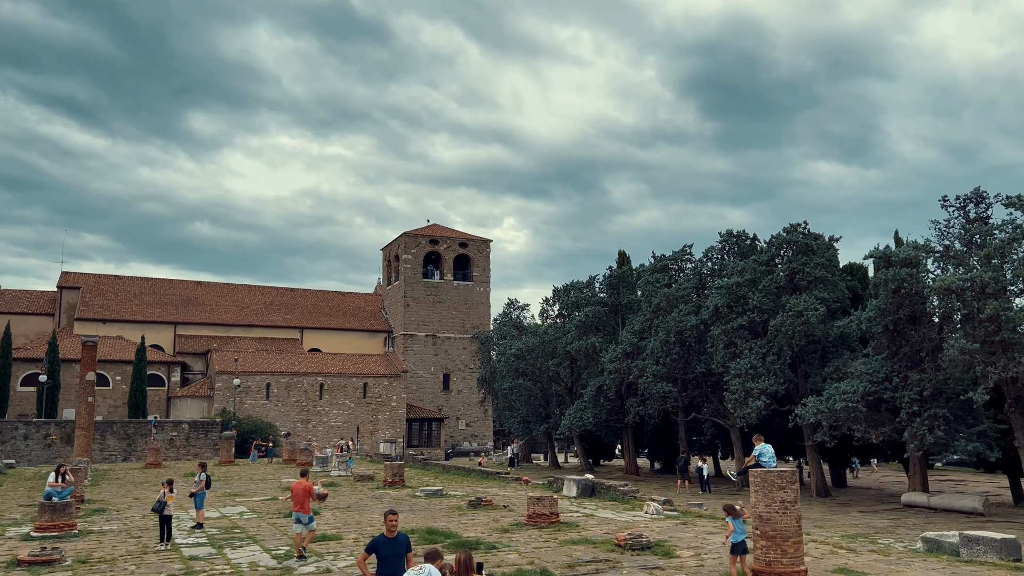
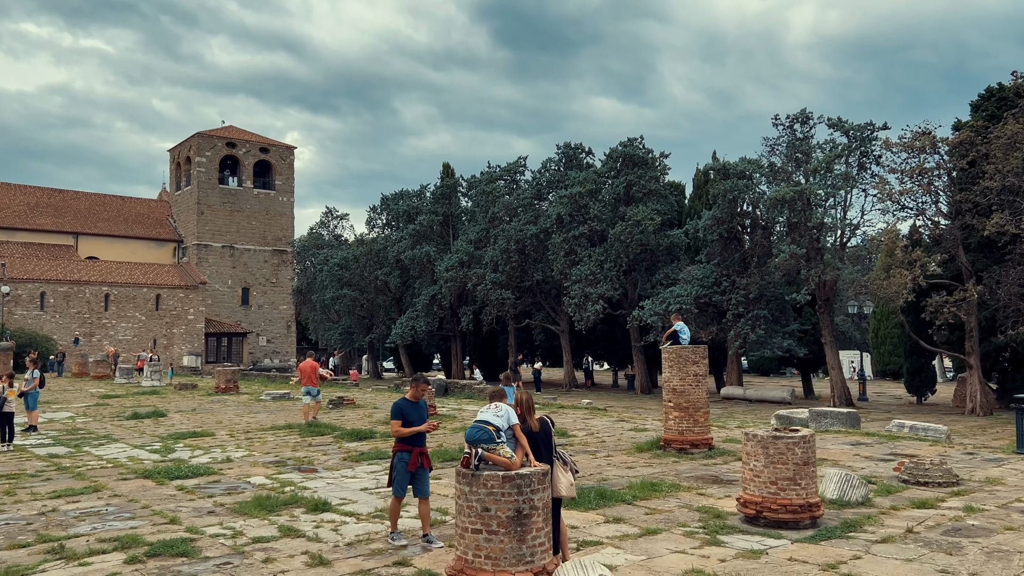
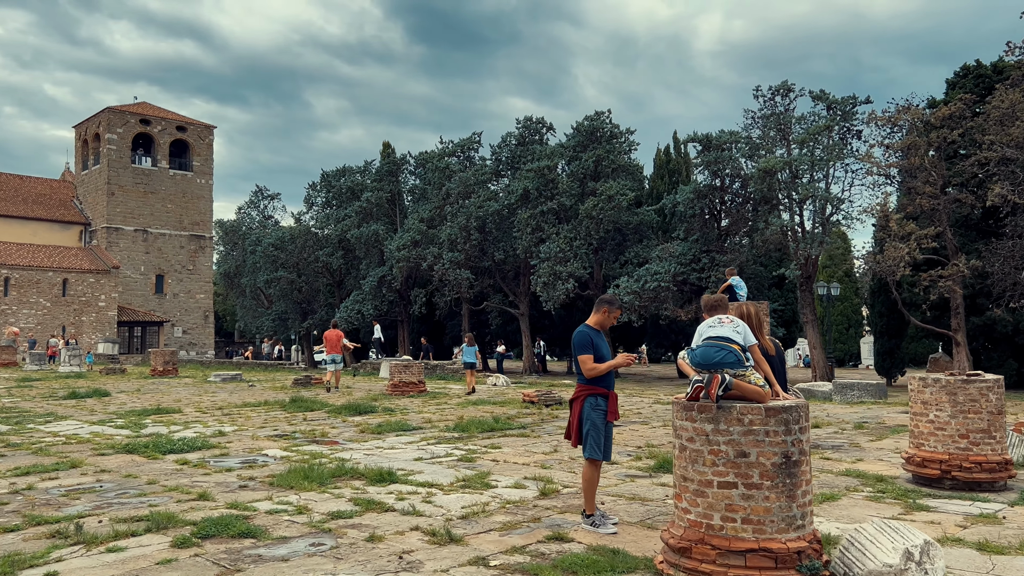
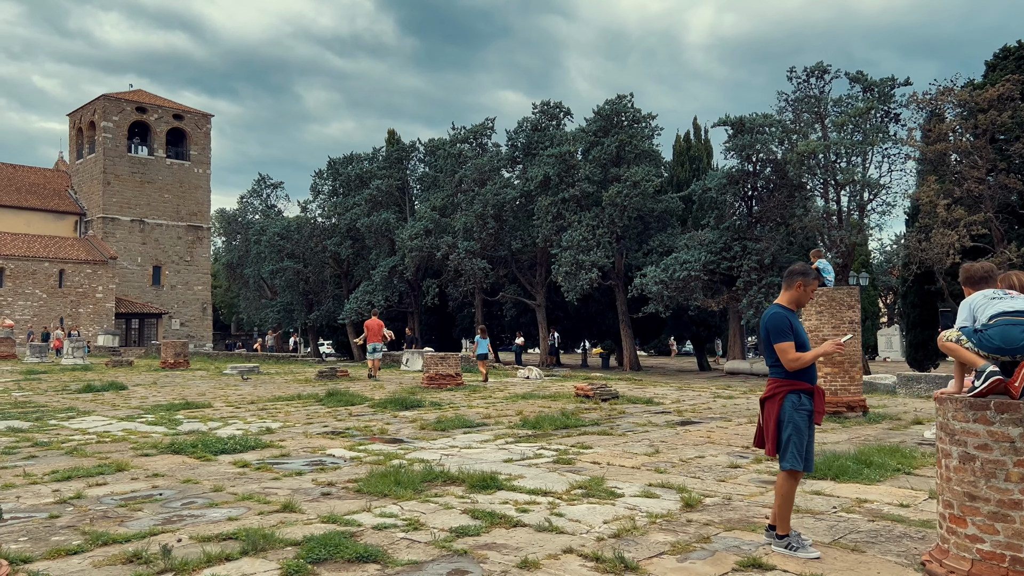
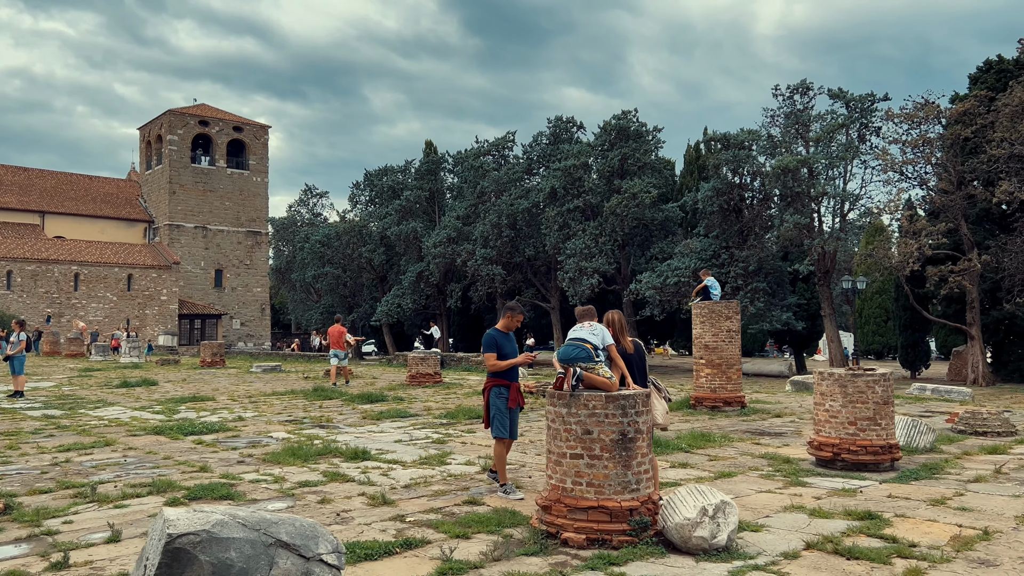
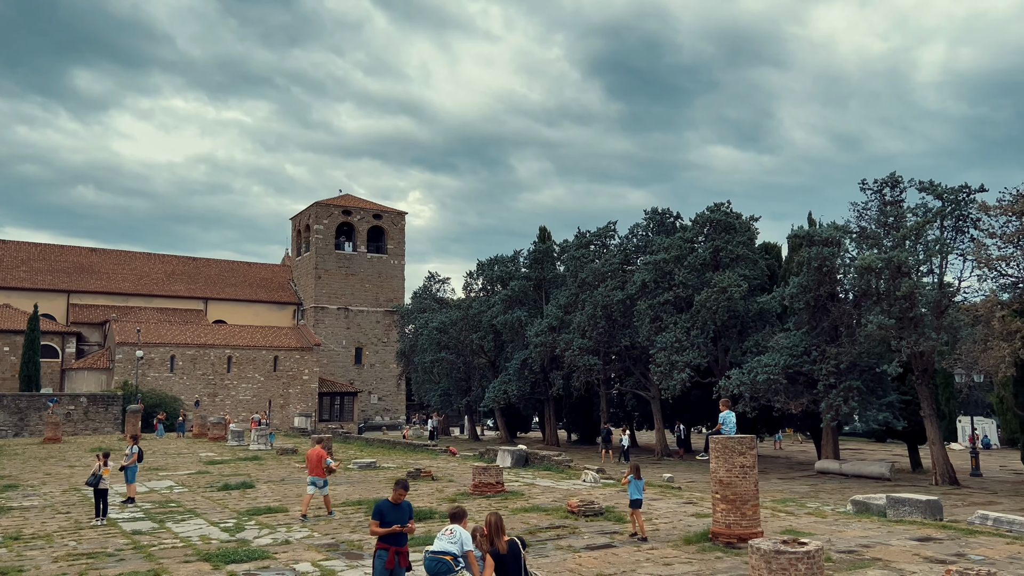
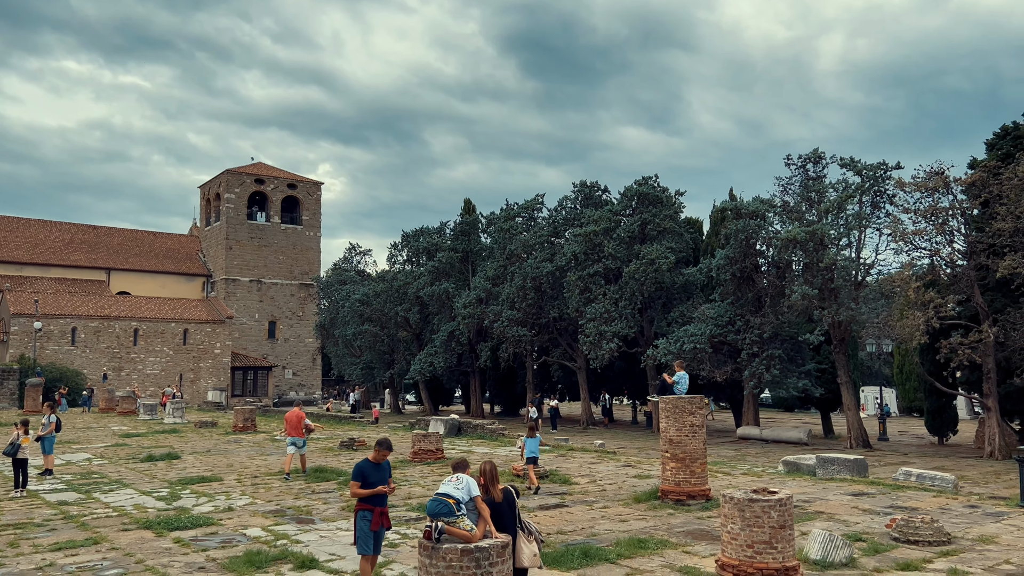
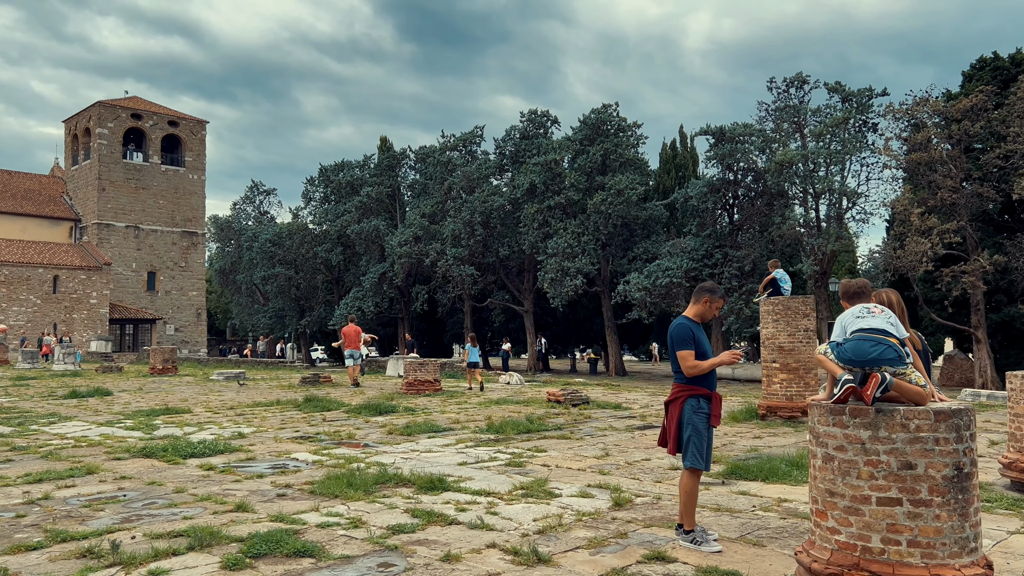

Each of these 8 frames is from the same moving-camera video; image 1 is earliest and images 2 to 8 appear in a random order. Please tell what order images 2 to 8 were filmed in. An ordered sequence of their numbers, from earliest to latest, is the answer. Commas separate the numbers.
6, 7, 2, 5, 3, 8, 4
